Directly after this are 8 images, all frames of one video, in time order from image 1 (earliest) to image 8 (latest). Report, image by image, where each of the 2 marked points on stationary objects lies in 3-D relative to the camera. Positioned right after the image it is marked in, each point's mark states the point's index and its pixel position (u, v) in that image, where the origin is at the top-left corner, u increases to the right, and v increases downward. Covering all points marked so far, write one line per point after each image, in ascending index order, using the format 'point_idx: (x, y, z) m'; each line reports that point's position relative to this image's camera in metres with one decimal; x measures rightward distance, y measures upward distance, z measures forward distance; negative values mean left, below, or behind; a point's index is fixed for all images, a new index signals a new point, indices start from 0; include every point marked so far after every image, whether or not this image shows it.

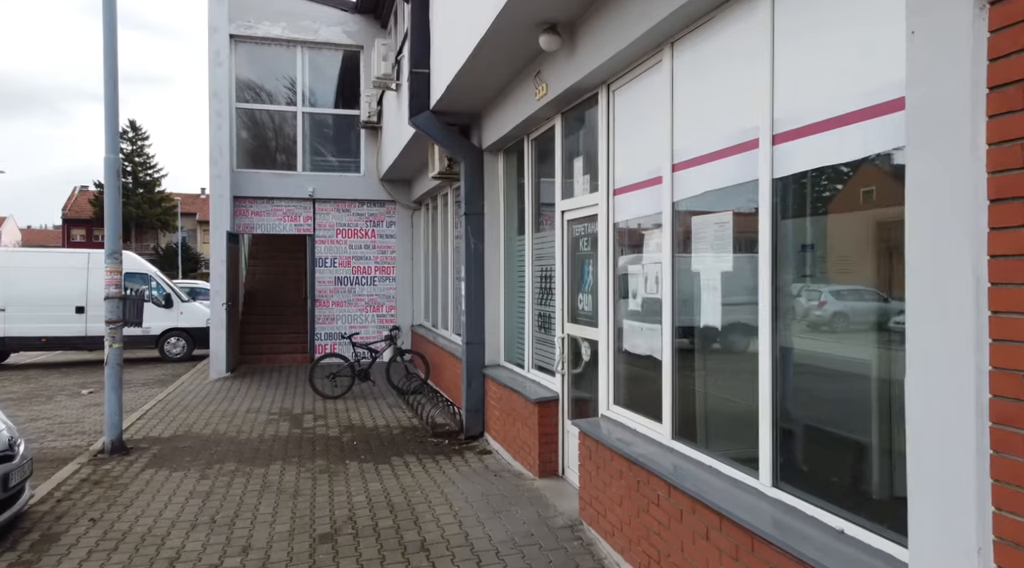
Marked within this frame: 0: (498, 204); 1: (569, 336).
0: (-0.1, +0.8, +7.0) m
1: (+0.4, -0.4, +5.2) m
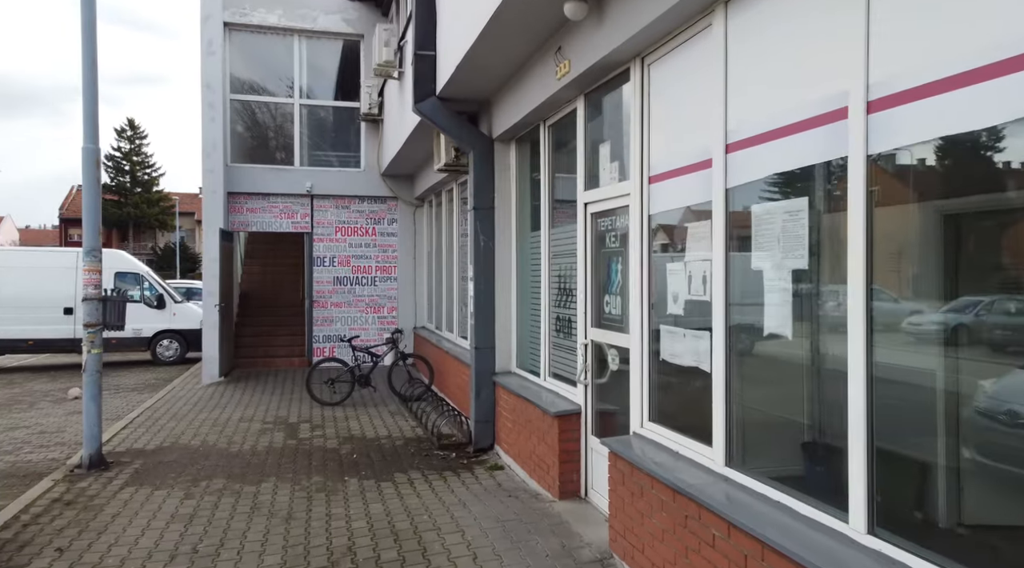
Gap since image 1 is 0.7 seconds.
0: (0.0, +0.8, +6.5) m
1: (+0.5, -0.4, +4.7) m
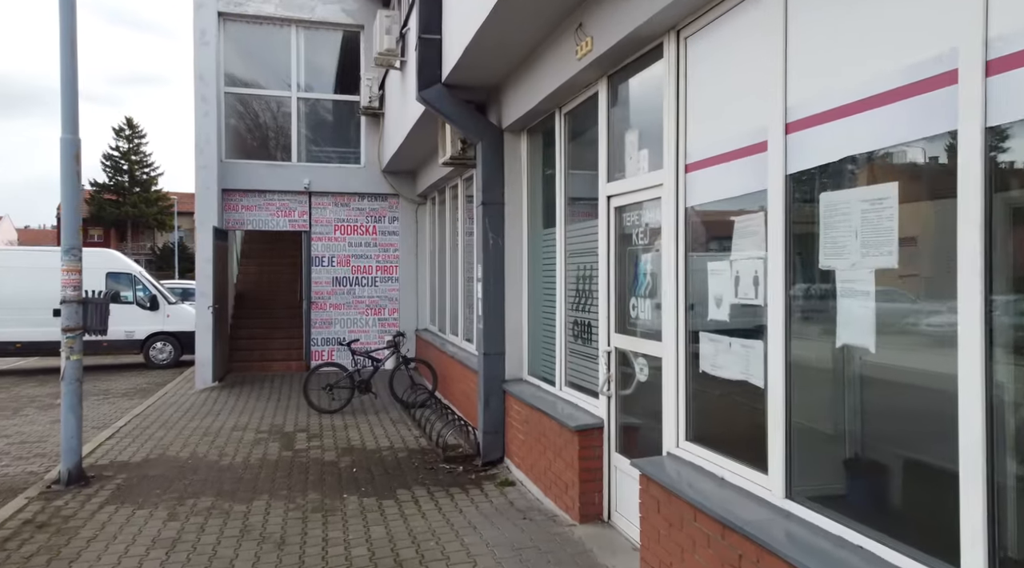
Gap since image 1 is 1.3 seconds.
0: (+0.1, +0.8, +6.1) m
1: (+0.6, -0.4, +4.2) m
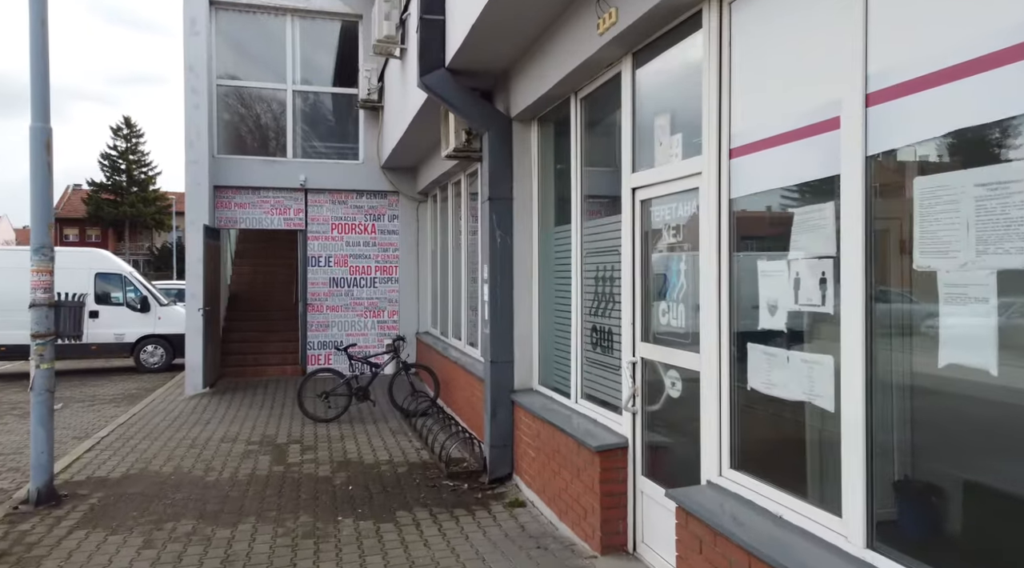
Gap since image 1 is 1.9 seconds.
0: (+0.1, +0.8, +5.6) m
1: (+0.7, -0.4, +3.8) m
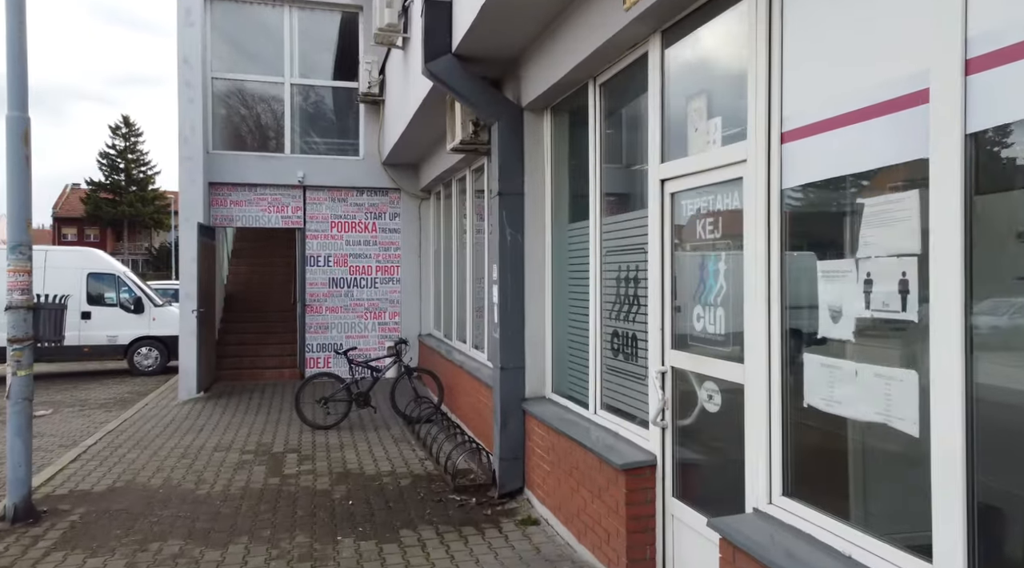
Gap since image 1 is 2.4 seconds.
0: (+0.2, +0.7, +5.2) m
1: (+0.8, -0.4, +3.4) m
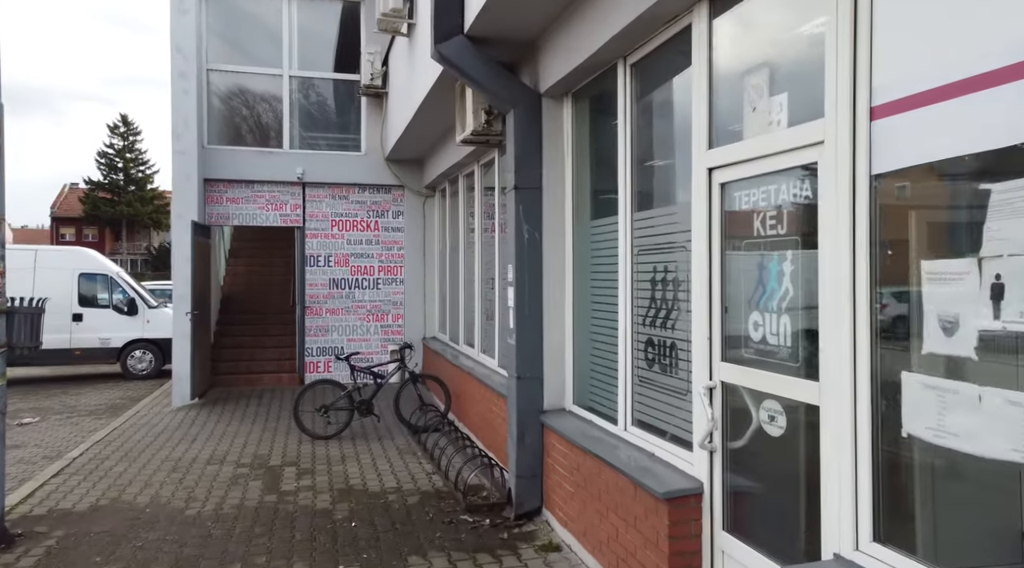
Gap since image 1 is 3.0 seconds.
0: (+0.3, +0.7, +4.8) m
1: (+0.9, -0.4, +3.0) m
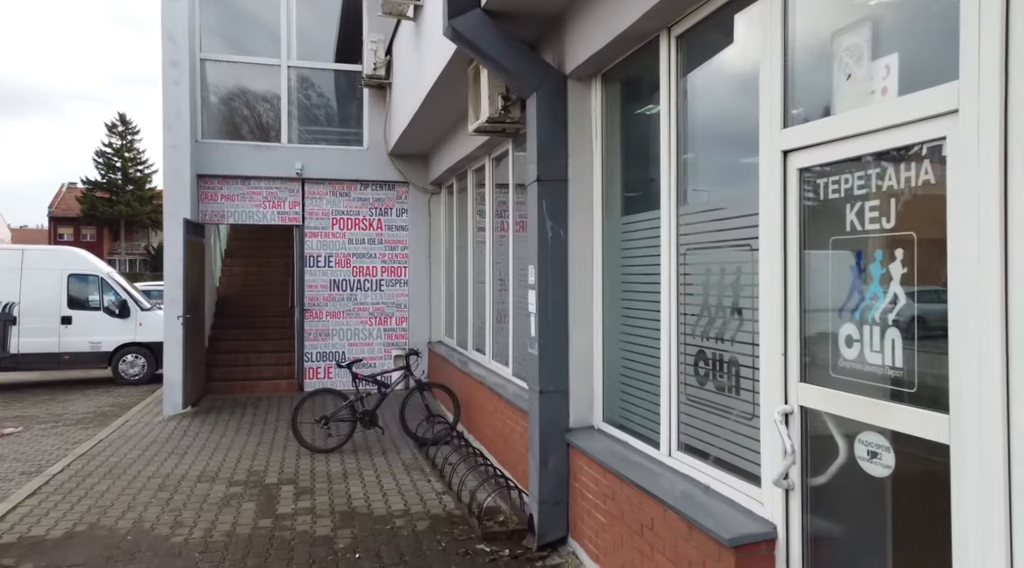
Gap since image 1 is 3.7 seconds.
0: (+0.5, +0.7, +4.3) m
1: (+1.0, -0.4, +2.5) m
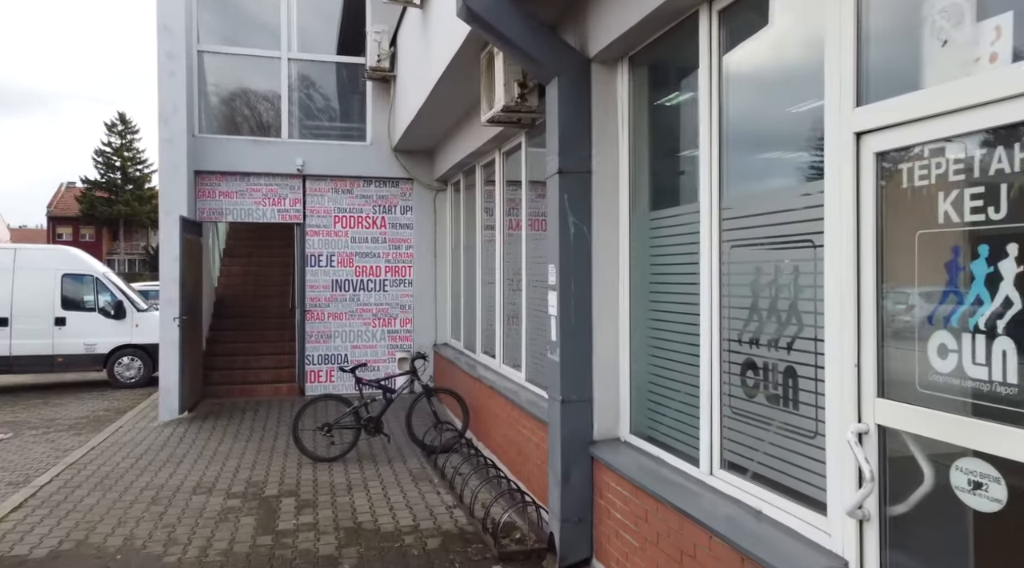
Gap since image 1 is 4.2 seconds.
0: (+0.6, +0.7, +4.0) m
1: (+1.1, -0.4, +2.2) m
